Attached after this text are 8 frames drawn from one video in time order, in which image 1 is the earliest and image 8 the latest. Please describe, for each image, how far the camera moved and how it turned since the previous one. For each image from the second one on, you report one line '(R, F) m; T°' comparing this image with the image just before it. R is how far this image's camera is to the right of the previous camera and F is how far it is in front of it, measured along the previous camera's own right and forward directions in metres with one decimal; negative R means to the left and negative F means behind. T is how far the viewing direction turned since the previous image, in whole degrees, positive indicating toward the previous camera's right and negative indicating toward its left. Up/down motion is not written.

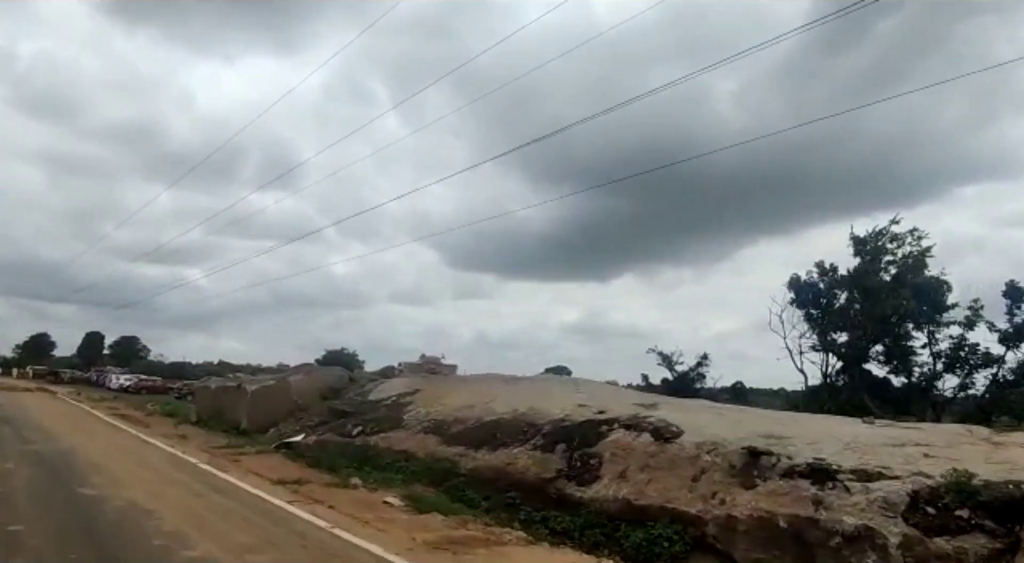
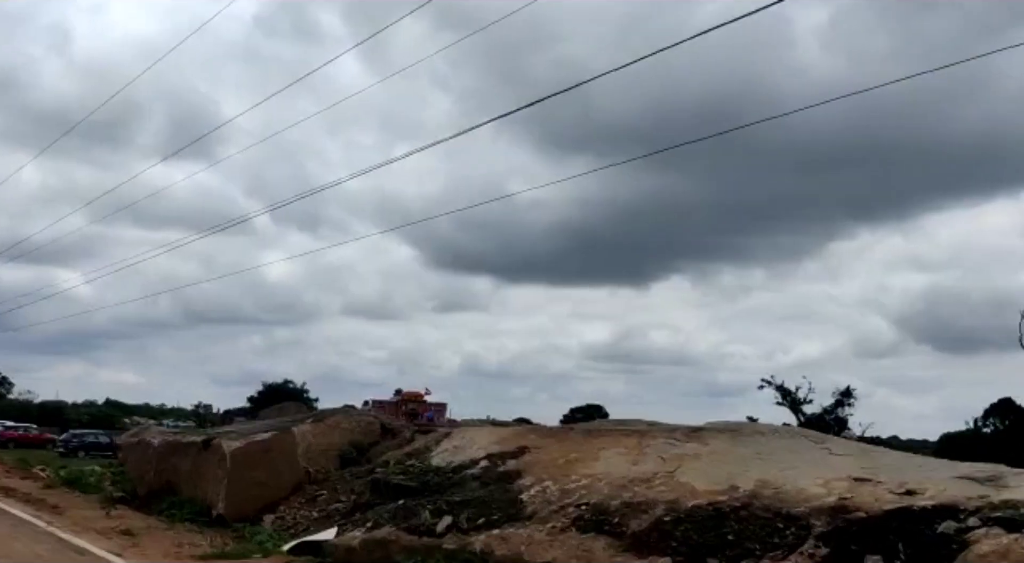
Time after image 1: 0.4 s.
(-5.0, +10.3) m; +7°
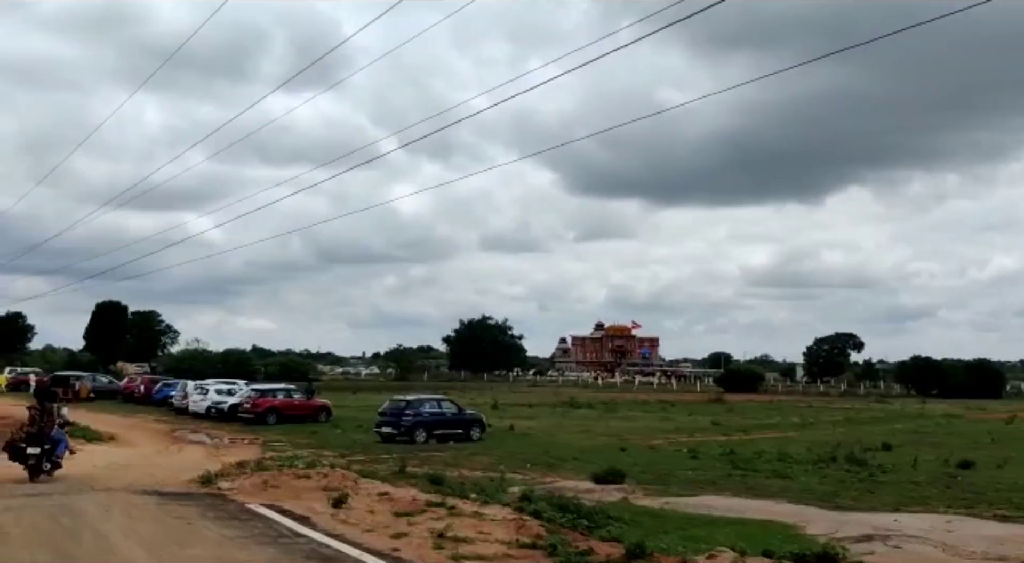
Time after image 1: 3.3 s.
(-18.2, +25.5) m; -4°
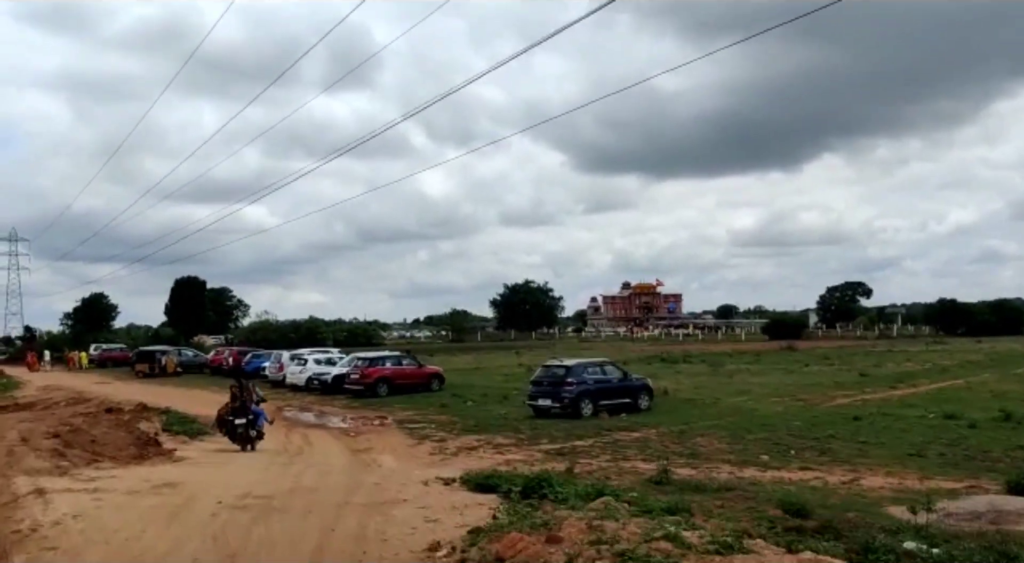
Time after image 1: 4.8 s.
(-4.6, +4.9) m; 0°
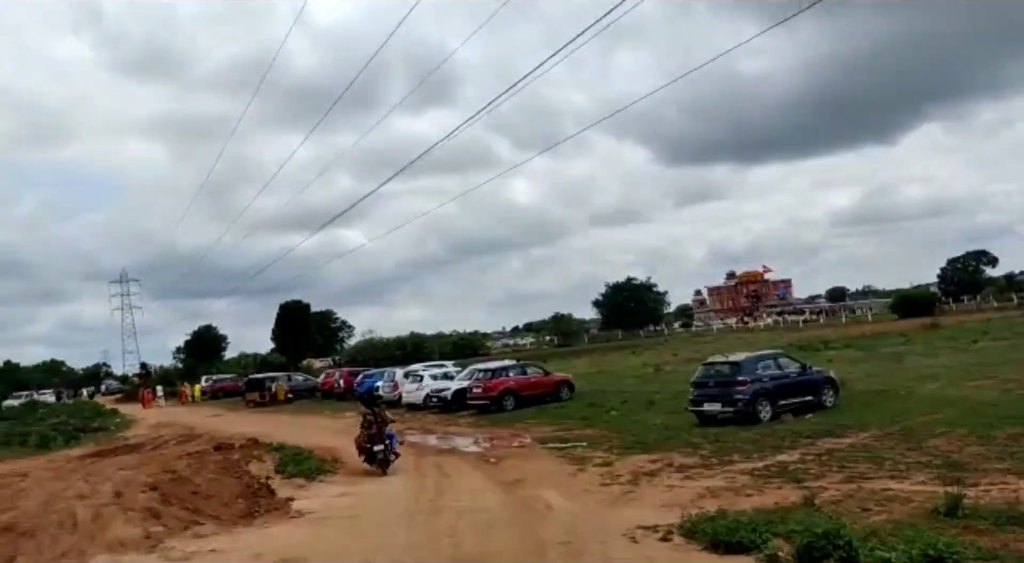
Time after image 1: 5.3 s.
(-1.2, +3.6) m; -6°
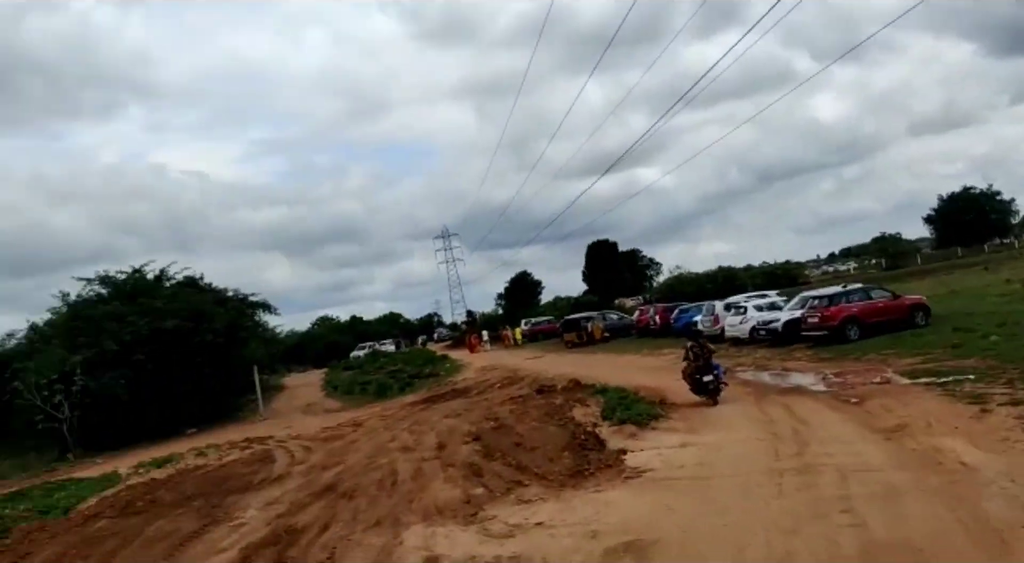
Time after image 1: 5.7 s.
(-0.7, +2.3) m; -19°
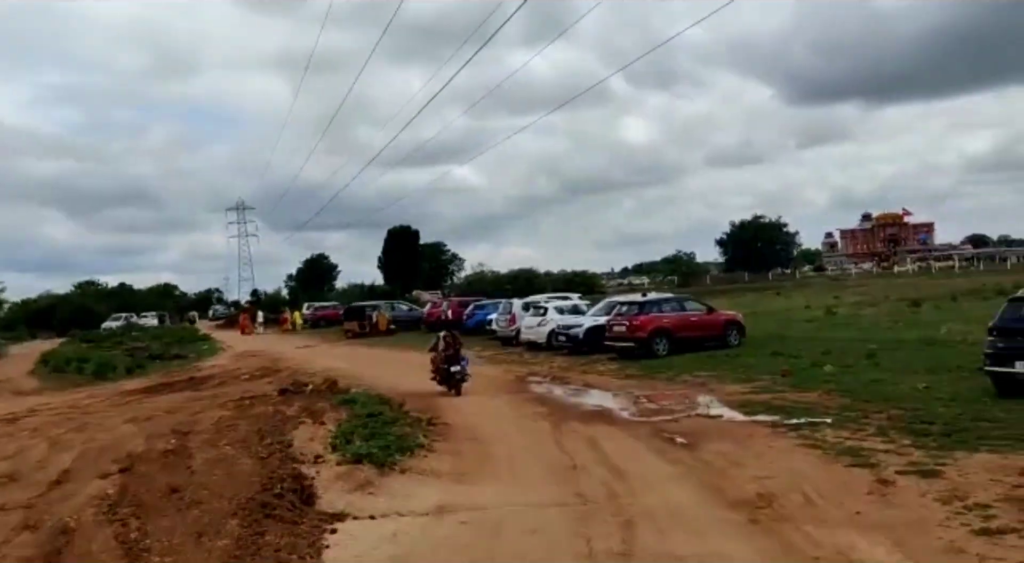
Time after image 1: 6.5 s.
(+1.1, +4.9) m; +12°
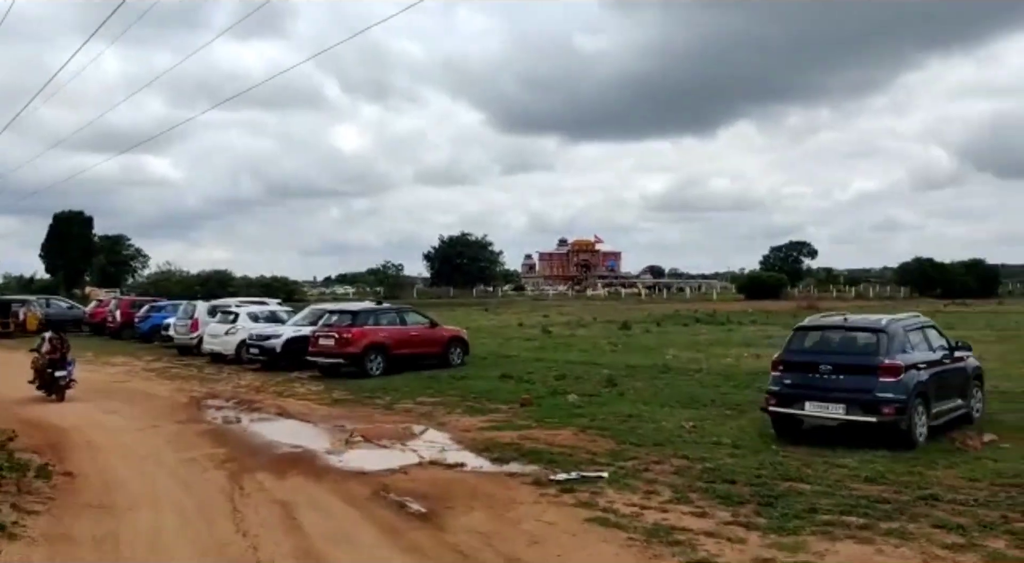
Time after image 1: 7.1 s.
(+0.2, +3.6) m; +18°
